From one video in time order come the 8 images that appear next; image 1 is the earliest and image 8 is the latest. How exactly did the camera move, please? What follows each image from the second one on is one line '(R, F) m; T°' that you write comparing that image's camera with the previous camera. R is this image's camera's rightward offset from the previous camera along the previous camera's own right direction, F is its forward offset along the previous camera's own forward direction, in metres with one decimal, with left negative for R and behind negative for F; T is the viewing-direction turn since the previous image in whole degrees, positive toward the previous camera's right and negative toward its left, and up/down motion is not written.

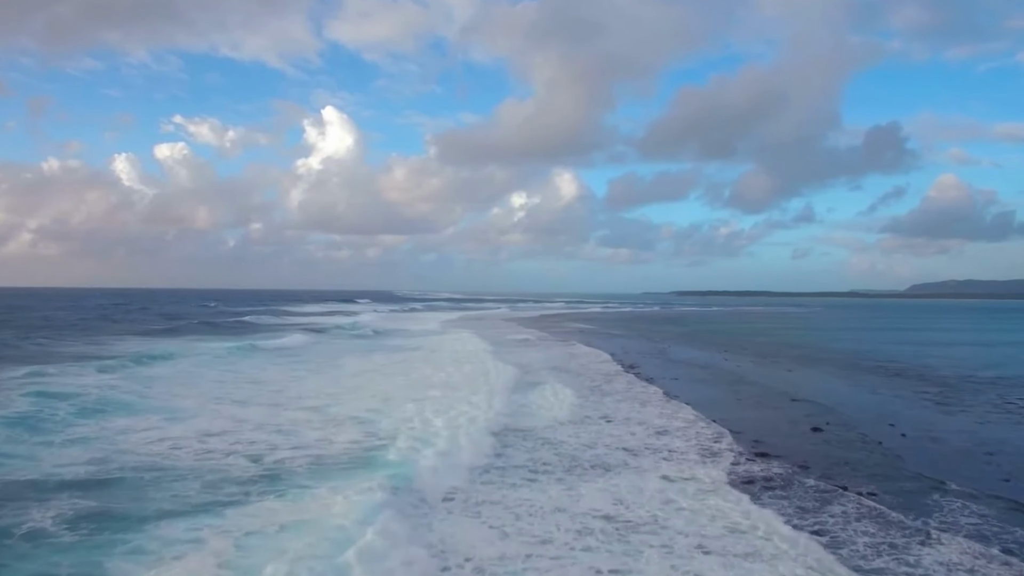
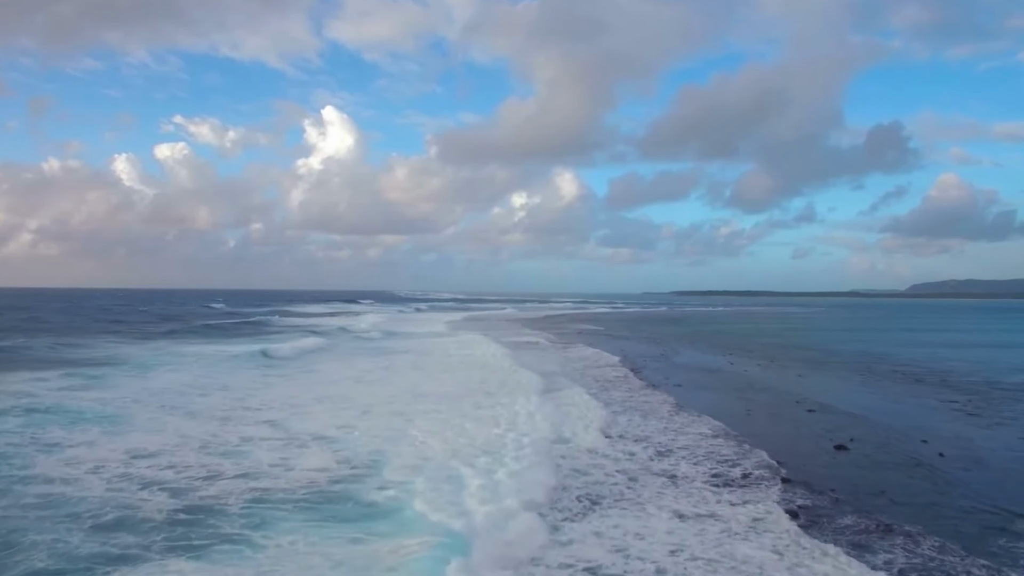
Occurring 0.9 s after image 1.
(0.0, +0.7) m; 0°
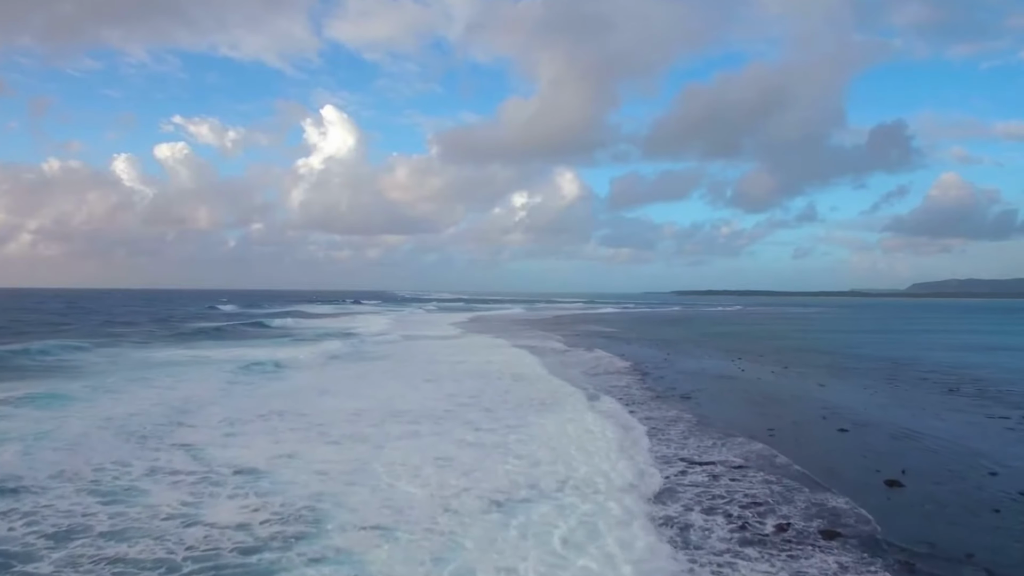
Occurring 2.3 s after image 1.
(-0.2, +1.0) m; 0°
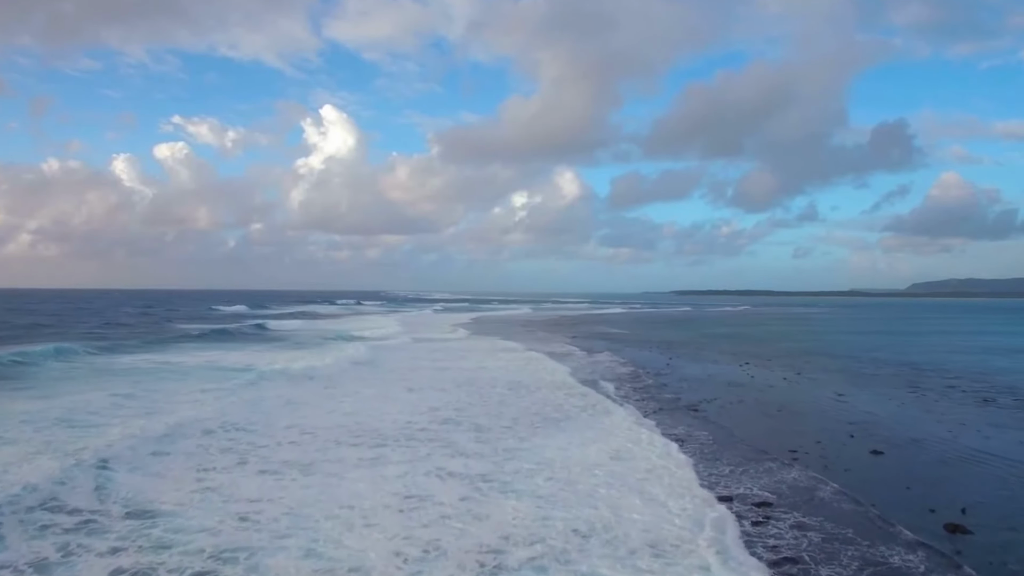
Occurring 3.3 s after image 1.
(-0.2, 0.0) m; 0°
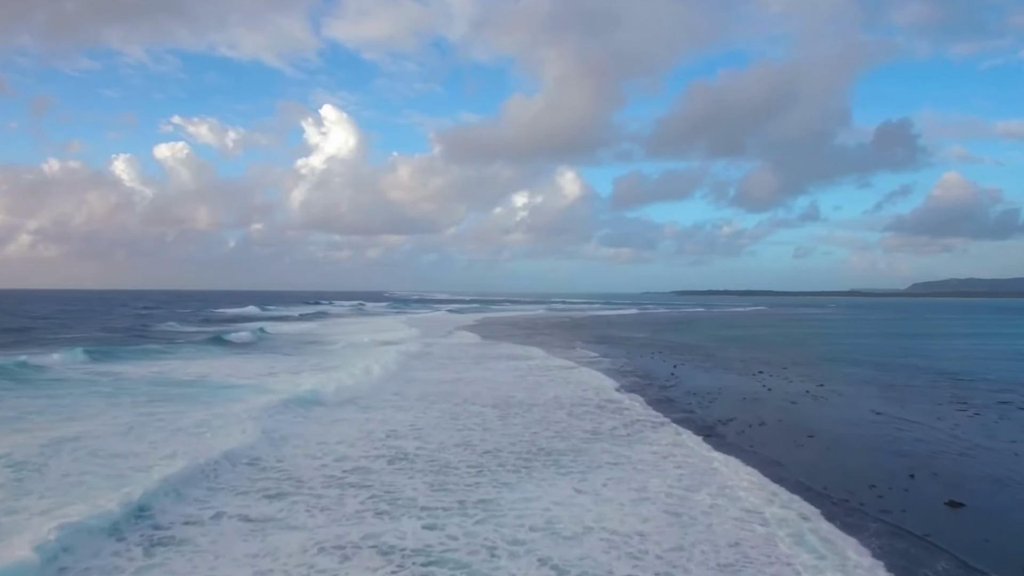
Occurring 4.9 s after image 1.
(0.0, +1.1) m; 0°
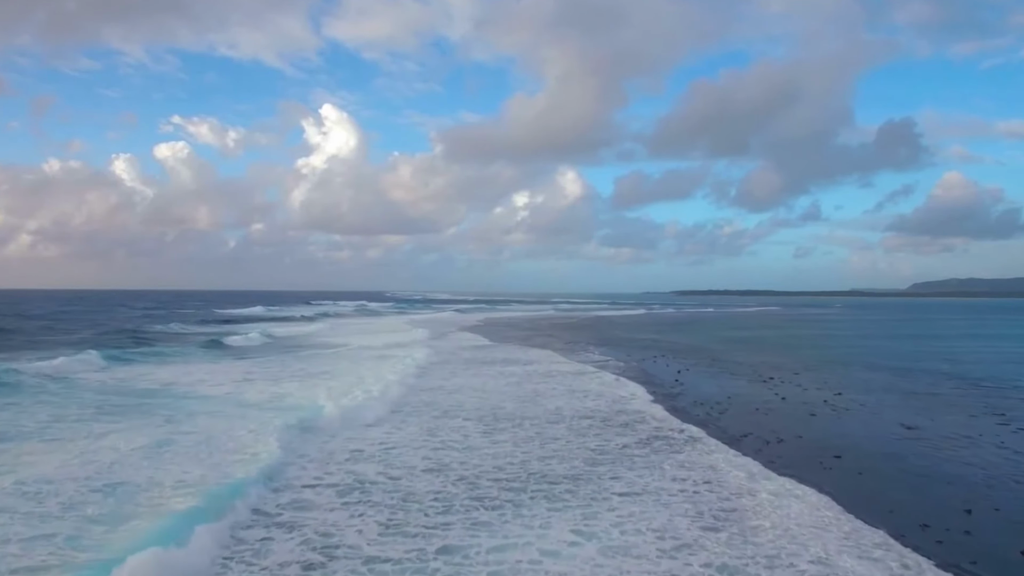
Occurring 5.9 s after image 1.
(+0.1, +1.2) m; 0°
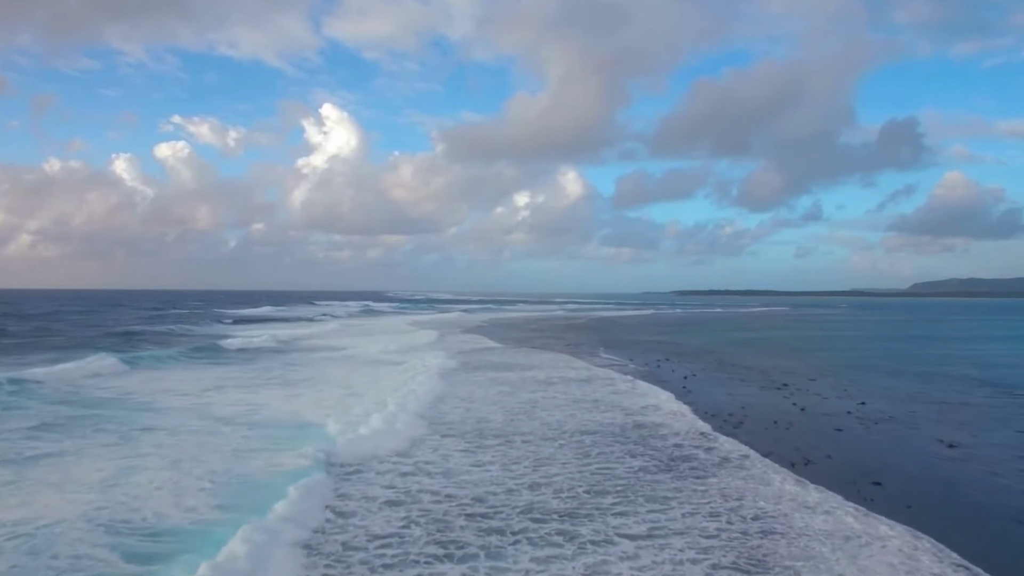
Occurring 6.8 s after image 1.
(0.0, +1.2) m; 0°
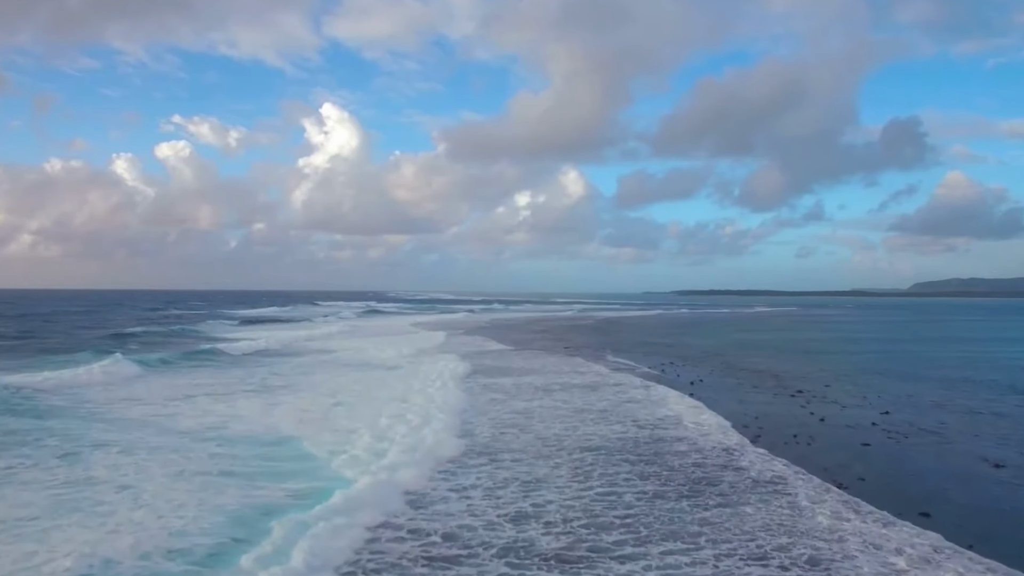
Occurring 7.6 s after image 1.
(+0.1, +1.1) m; 0°
